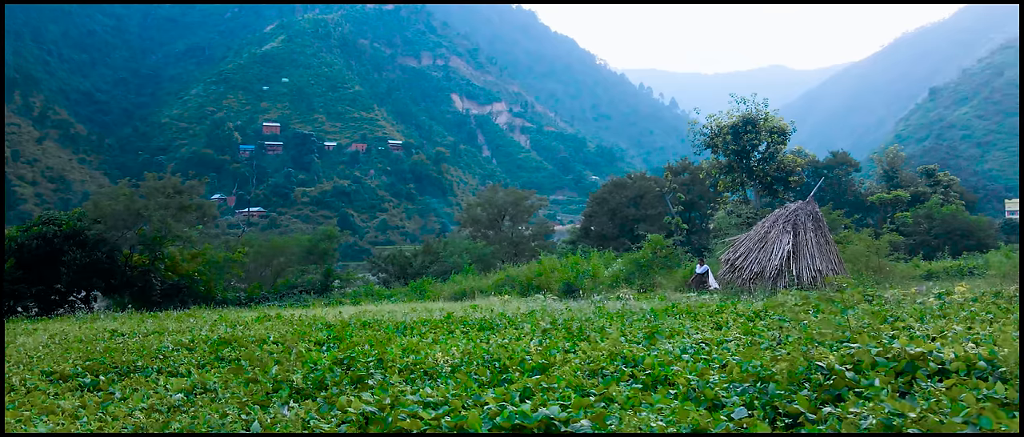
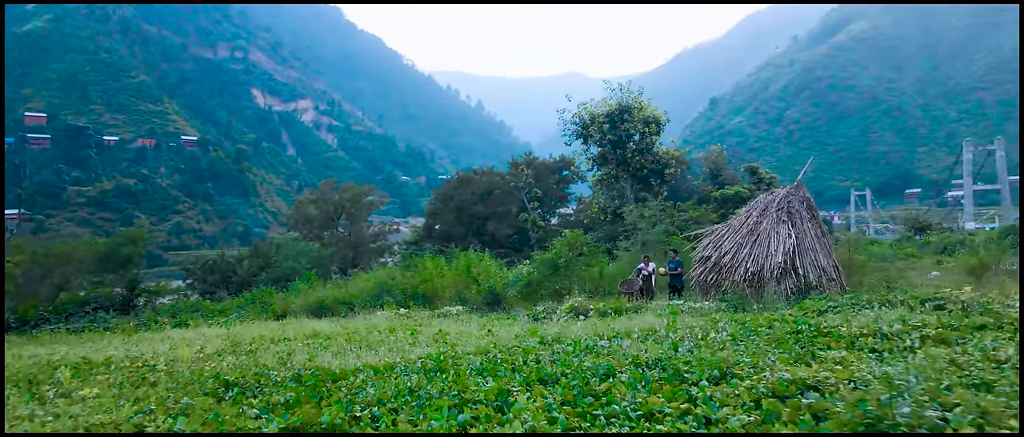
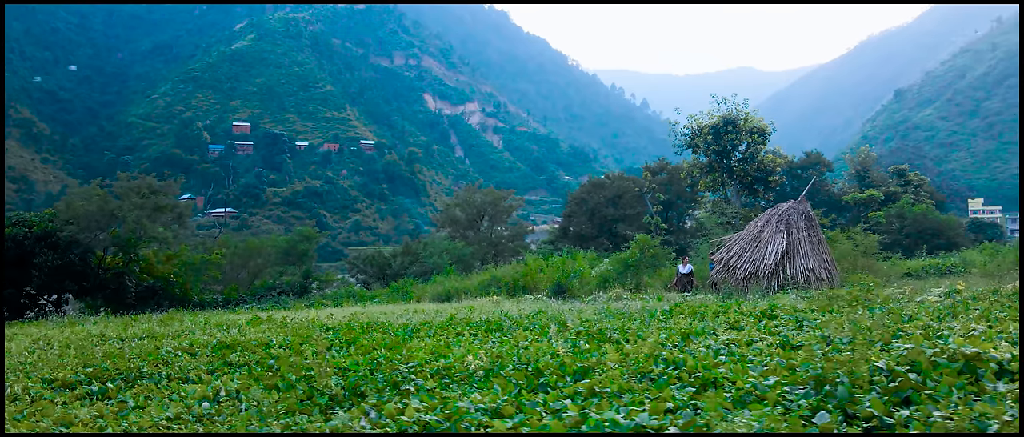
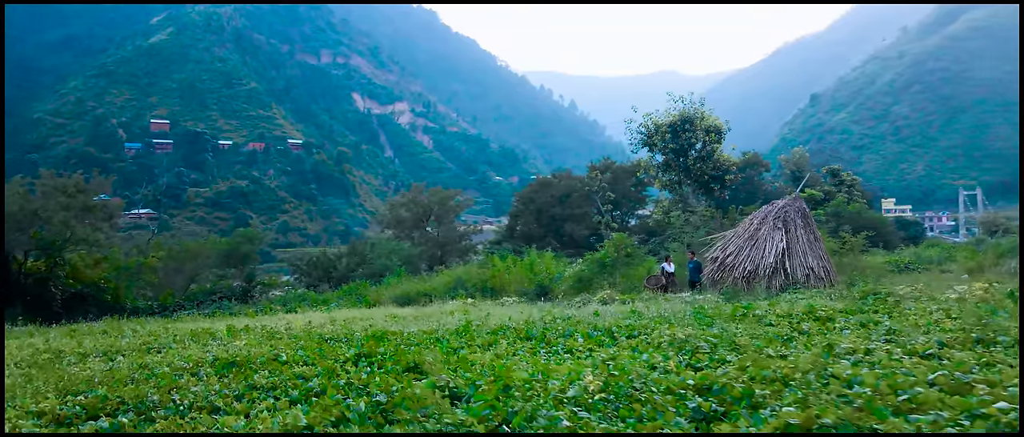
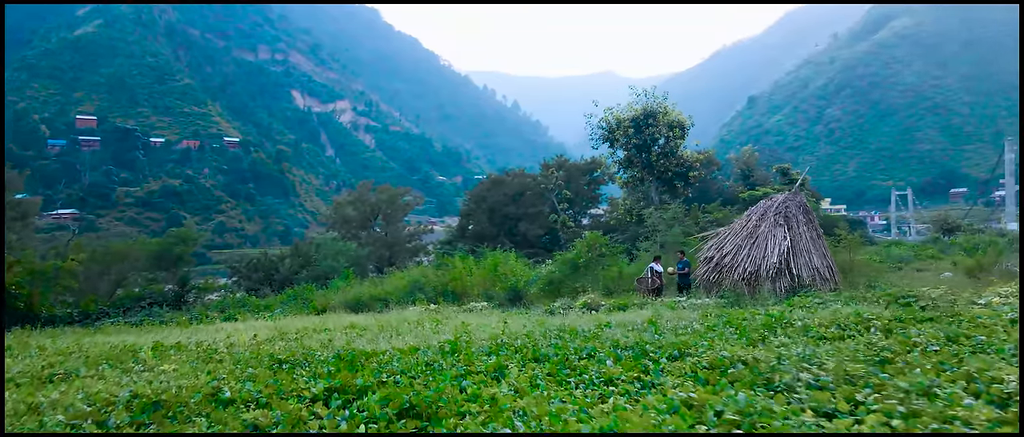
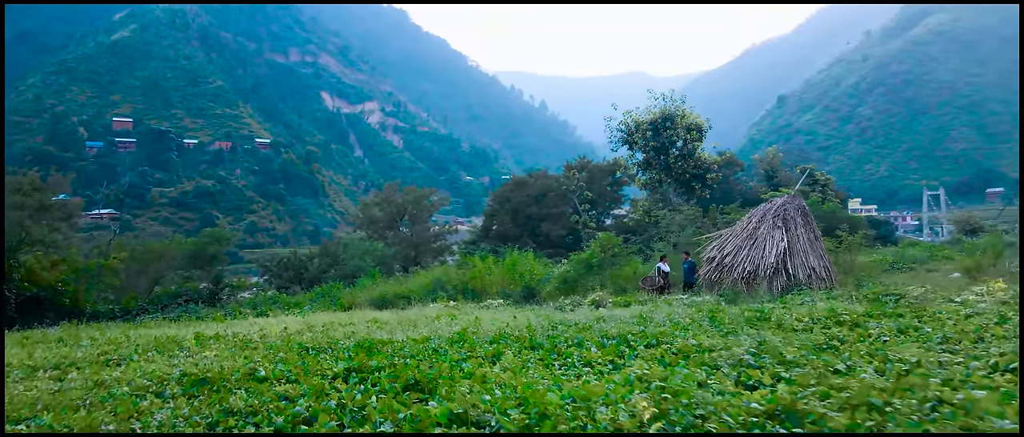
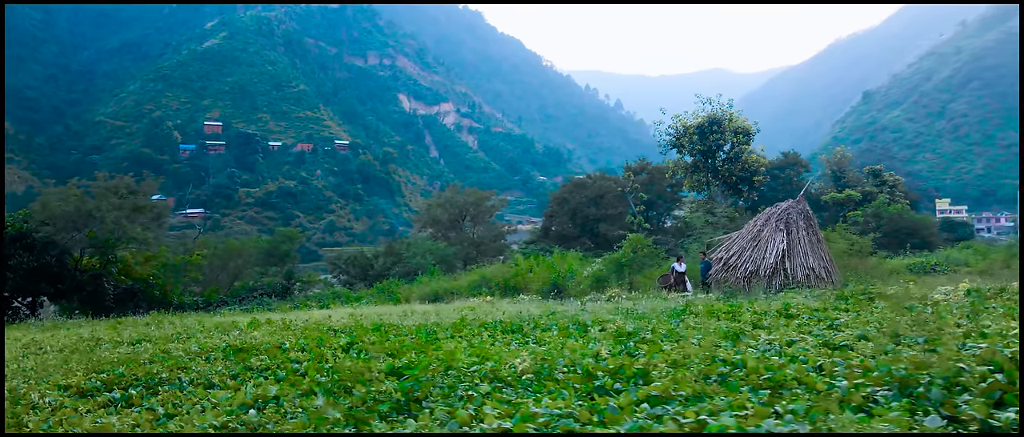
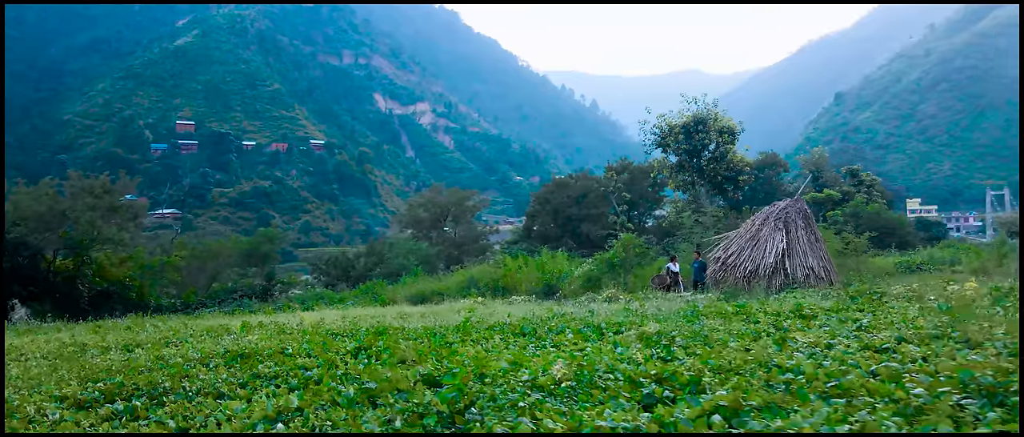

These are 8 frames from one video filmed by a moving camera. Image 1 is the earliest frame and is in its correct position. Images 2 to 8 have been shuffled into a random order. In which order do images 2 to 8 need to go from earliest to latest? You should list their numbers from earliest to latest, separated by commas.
3, 7, 8, 4, 6, 5, 2
